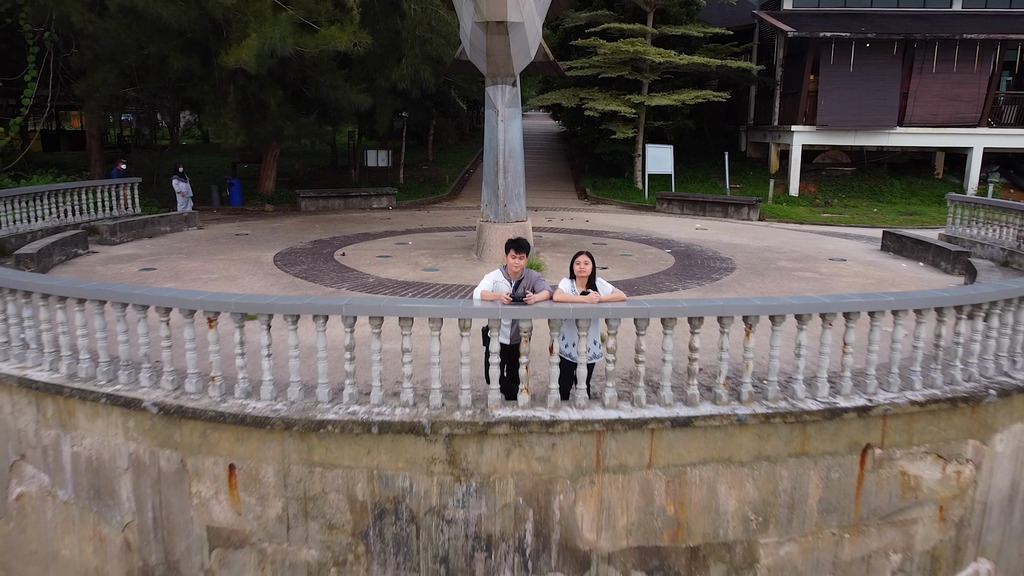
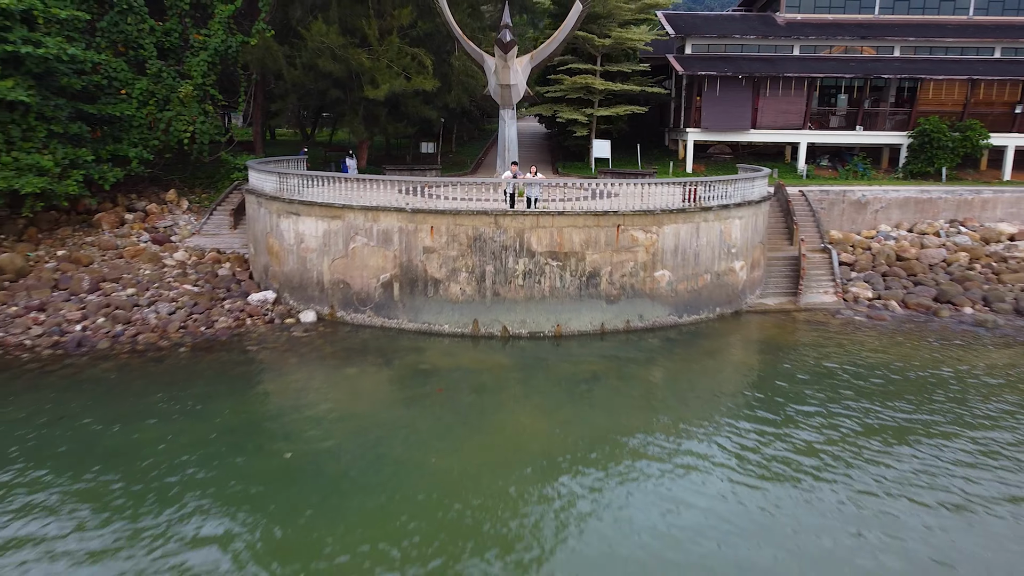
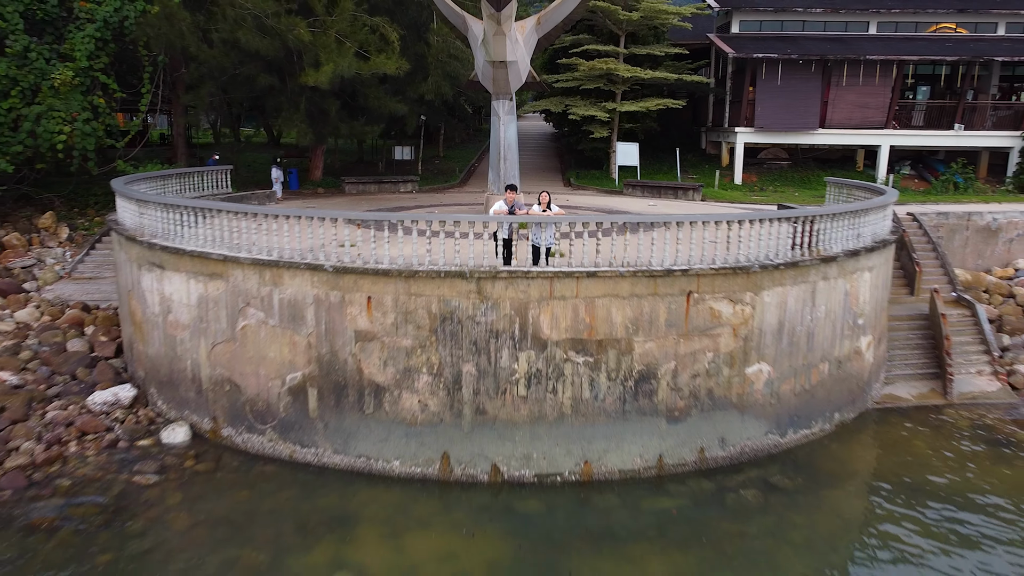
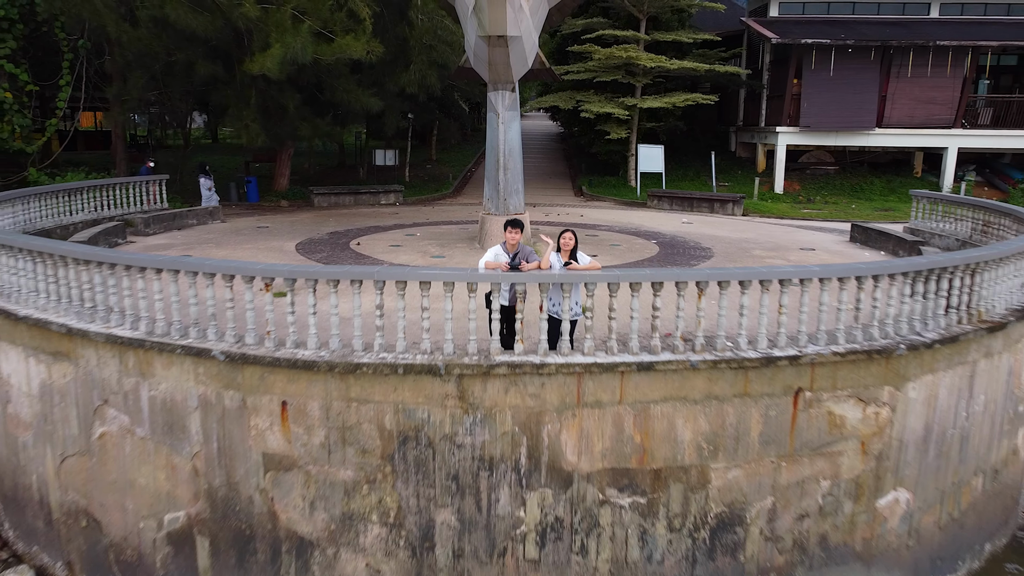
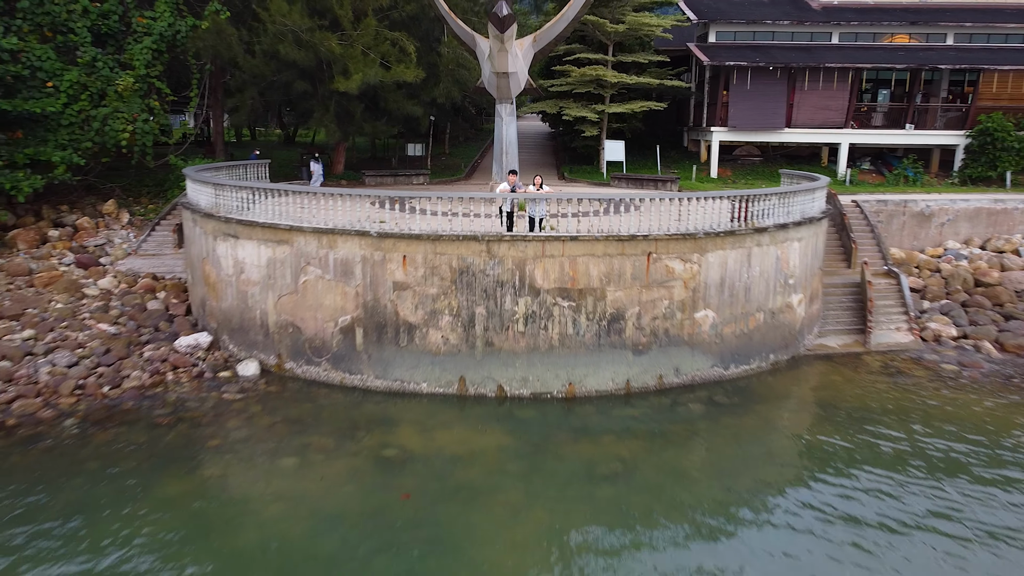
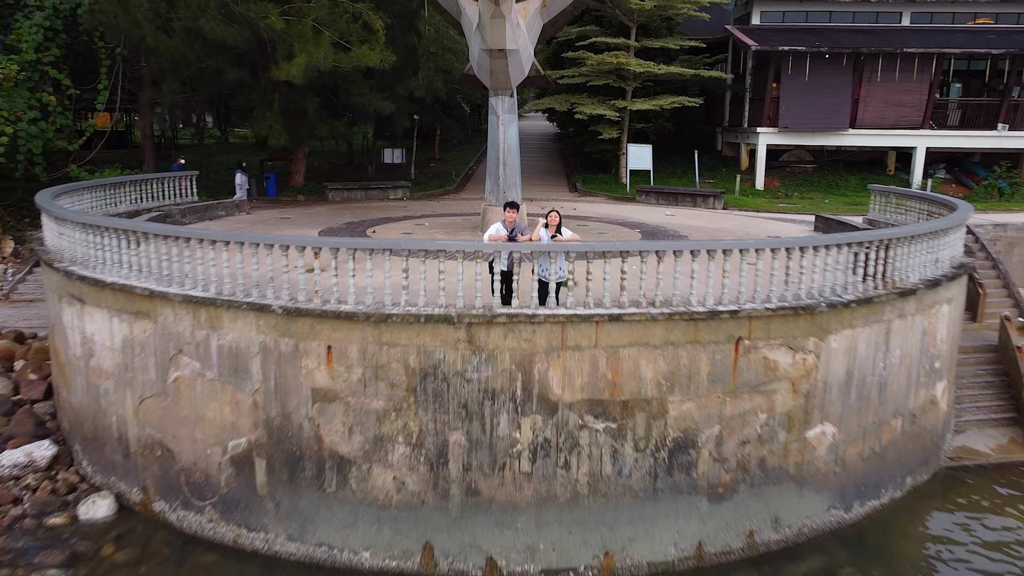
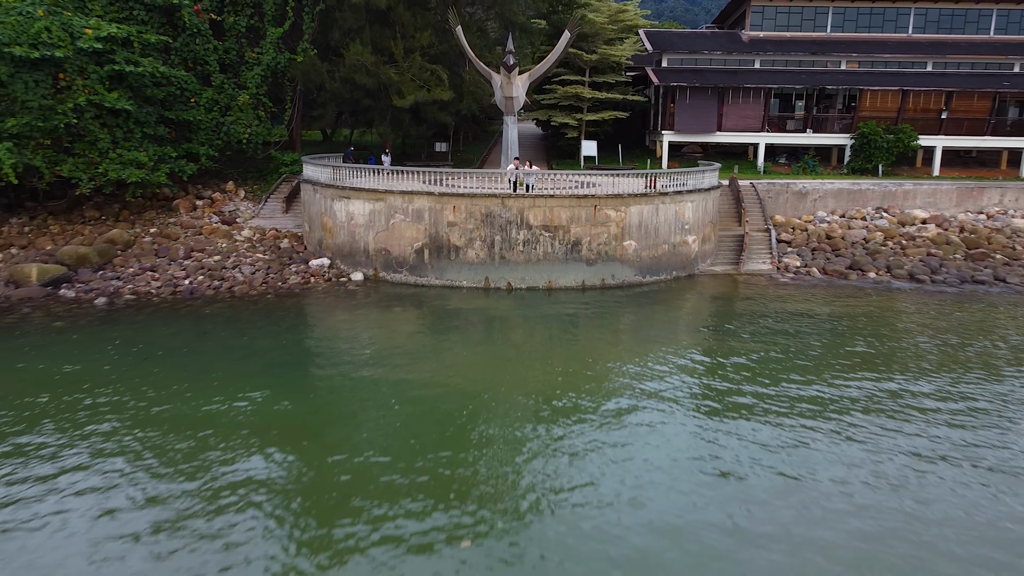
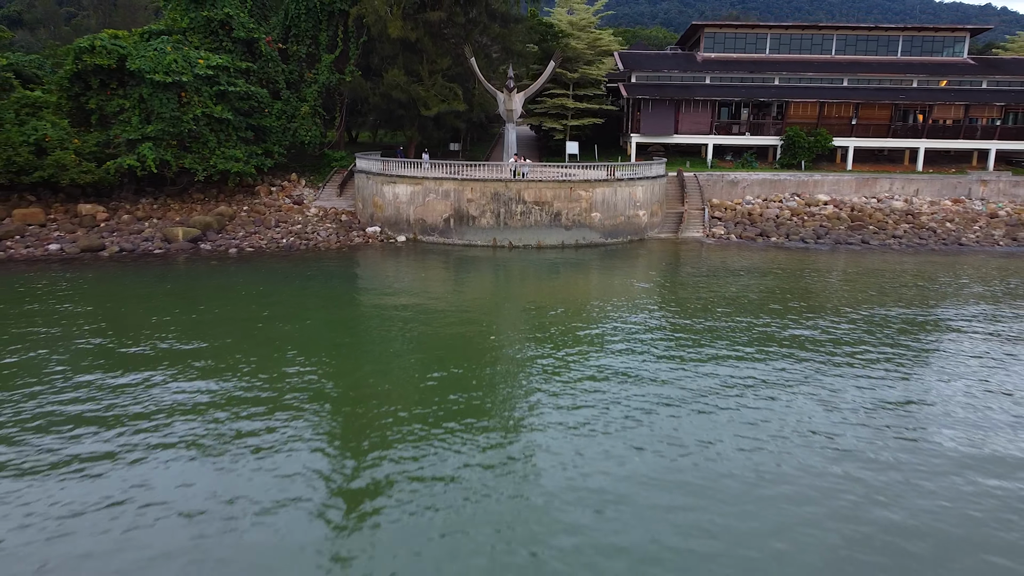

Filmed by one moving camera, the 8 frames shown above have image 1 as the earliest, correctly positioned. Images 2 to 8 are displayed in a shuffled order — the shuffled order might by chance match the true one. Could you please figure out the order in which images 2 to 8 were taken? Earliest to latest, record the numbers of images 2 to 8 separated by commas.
4, 6, 3, 5, 2, 7, 8
